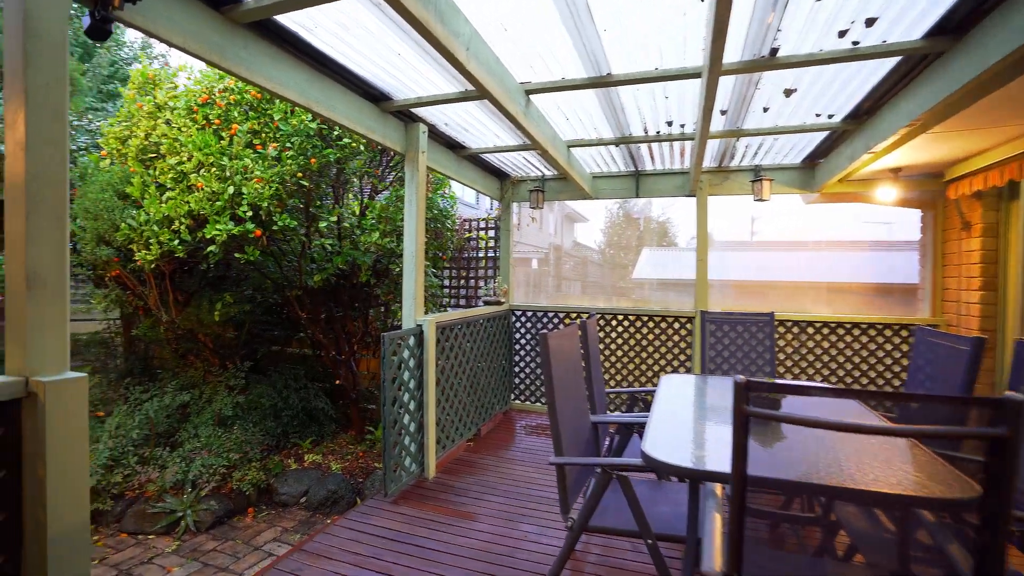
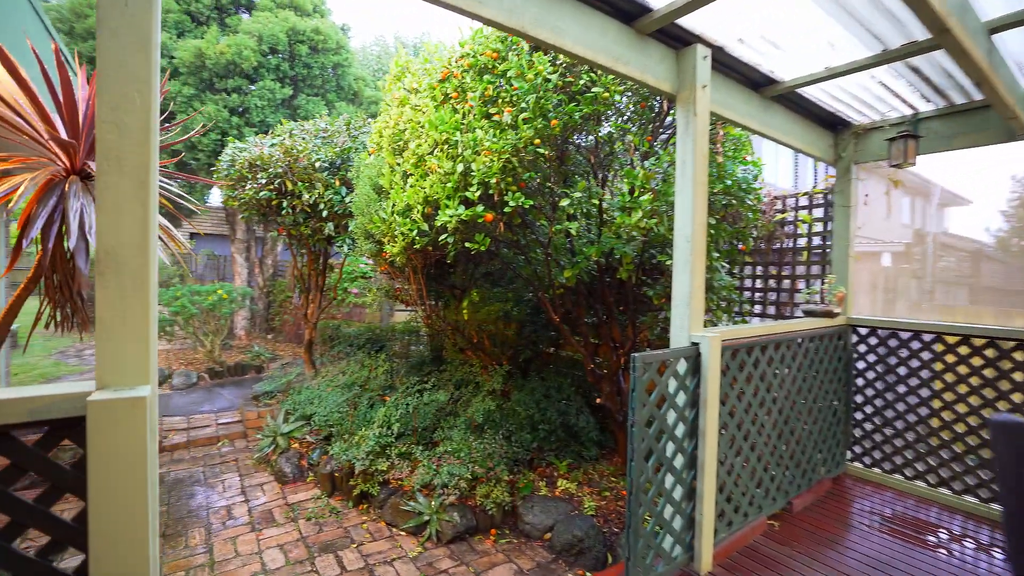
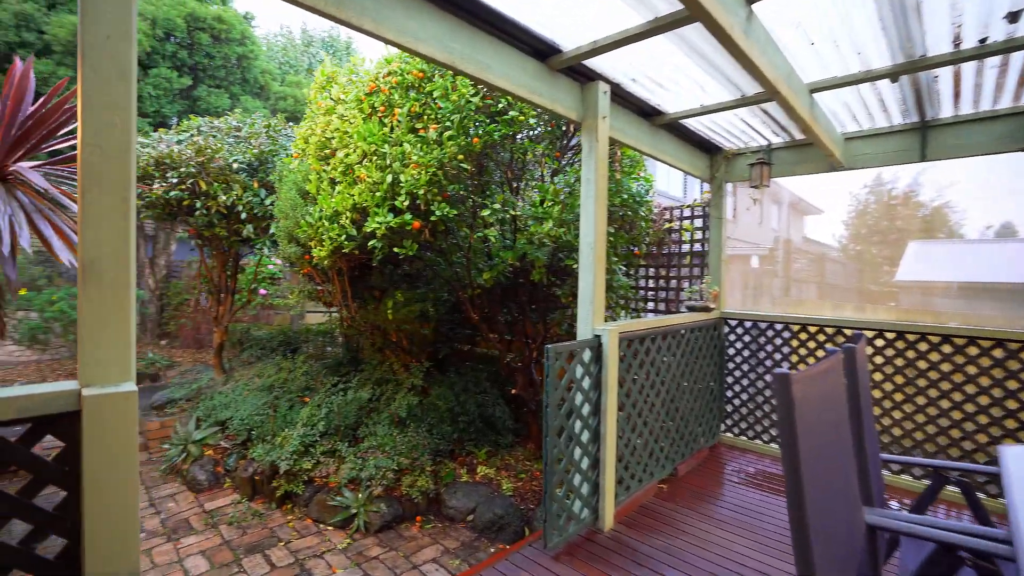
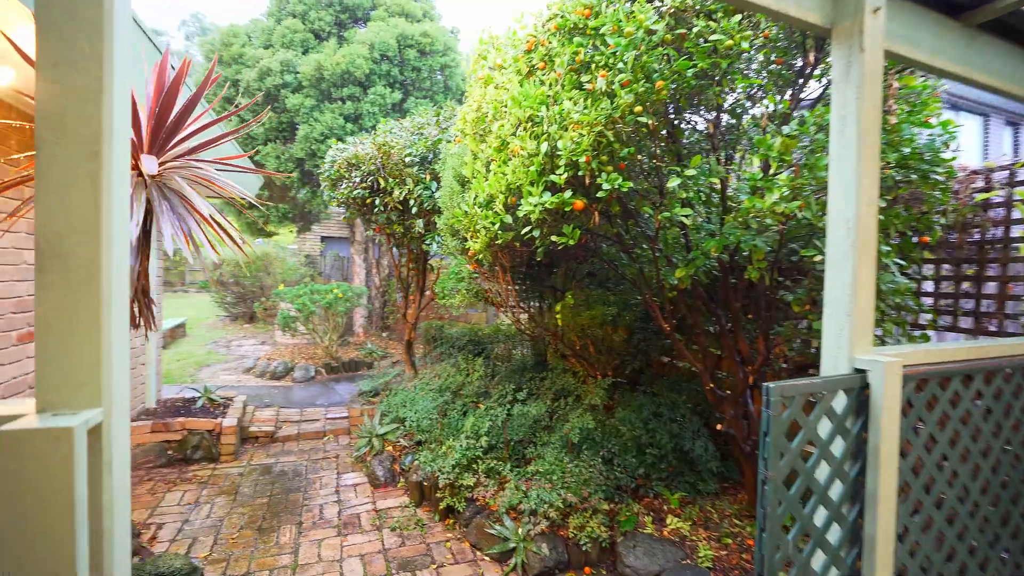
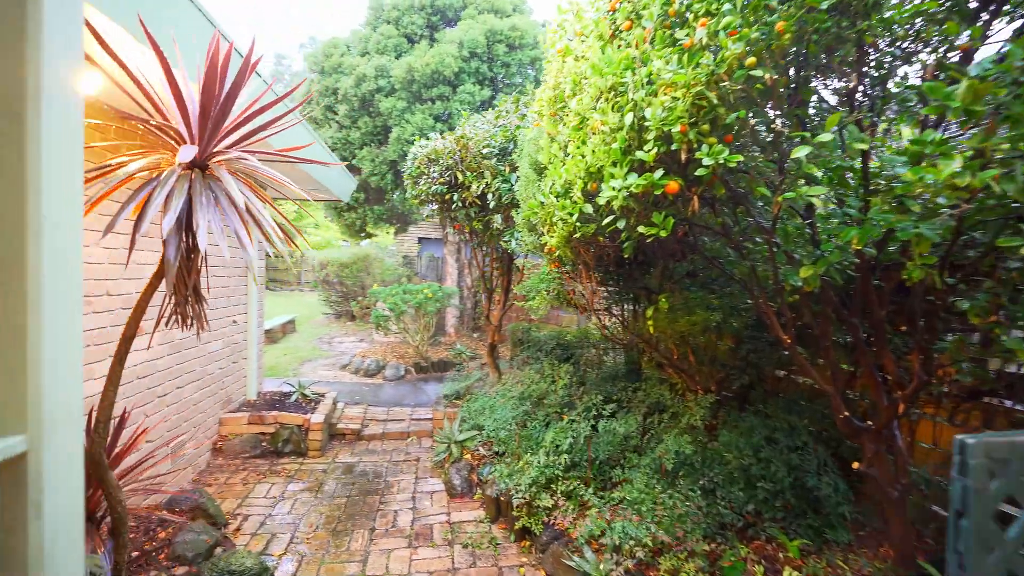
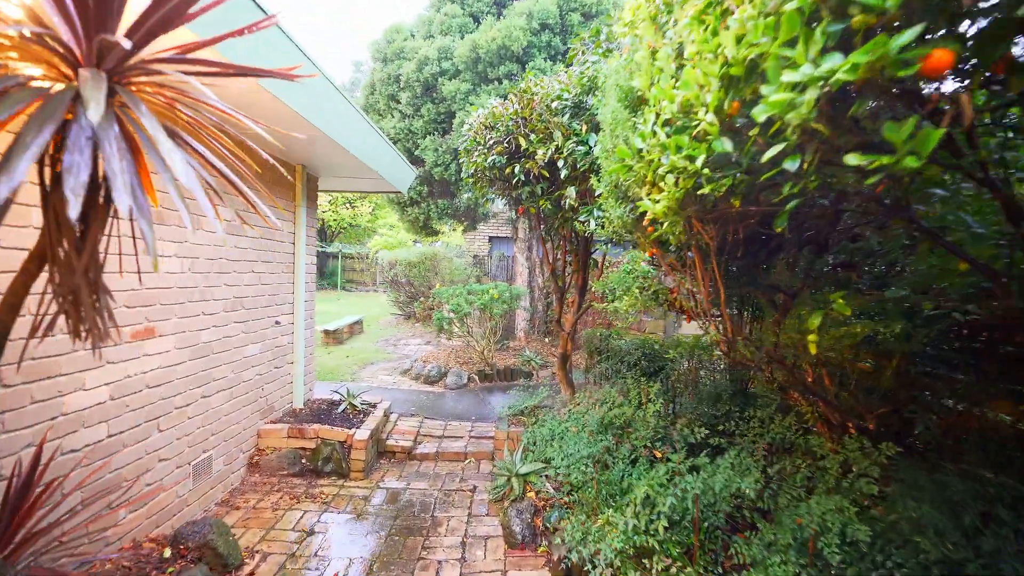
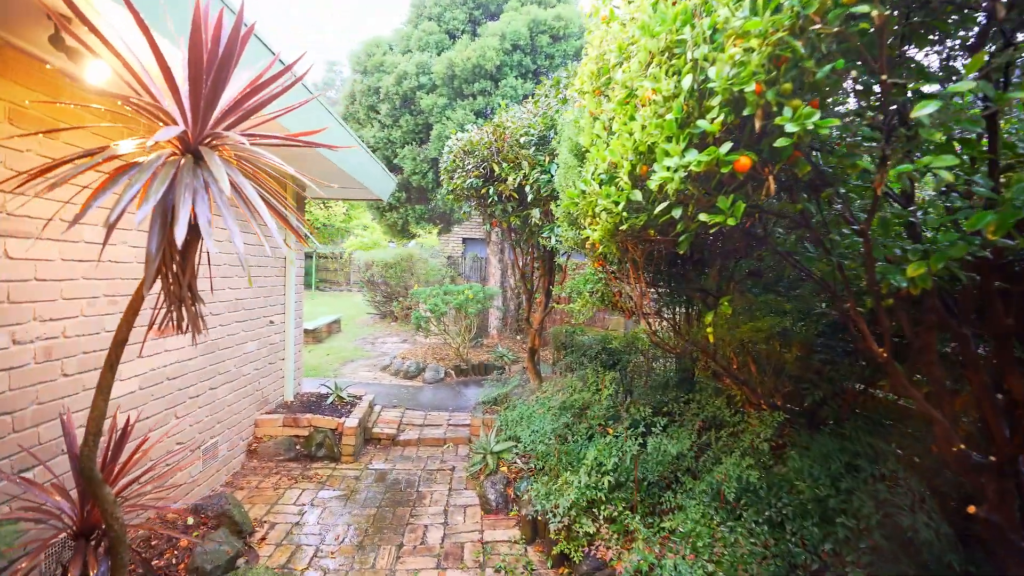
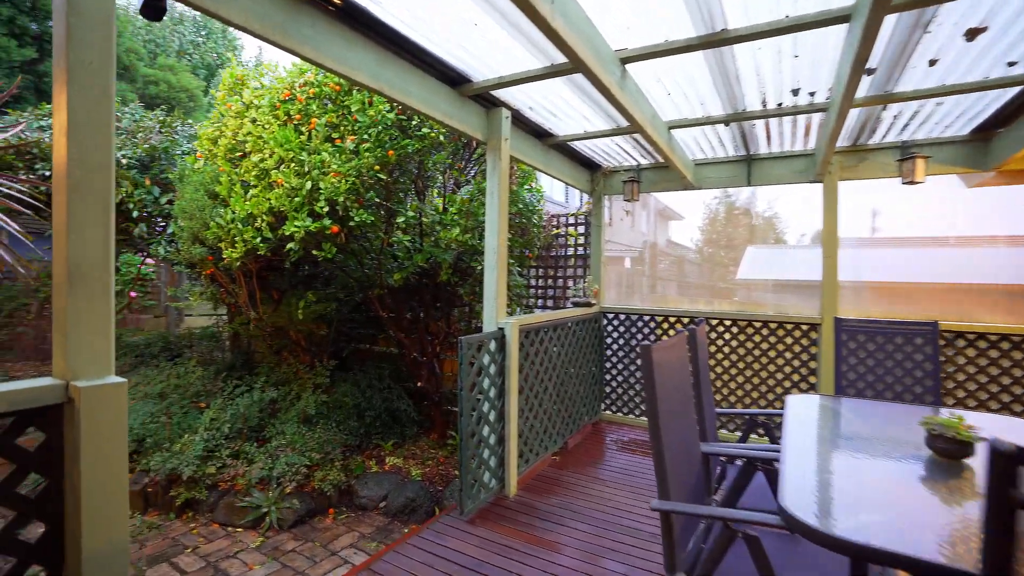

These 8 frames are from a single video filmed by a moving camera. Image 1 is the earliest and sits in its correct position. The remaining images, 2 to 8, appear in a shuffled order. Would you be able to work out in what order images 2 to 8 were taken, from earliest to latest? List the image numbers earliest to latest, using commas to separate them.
8, 3, 2, 4, 5, 7, 6
